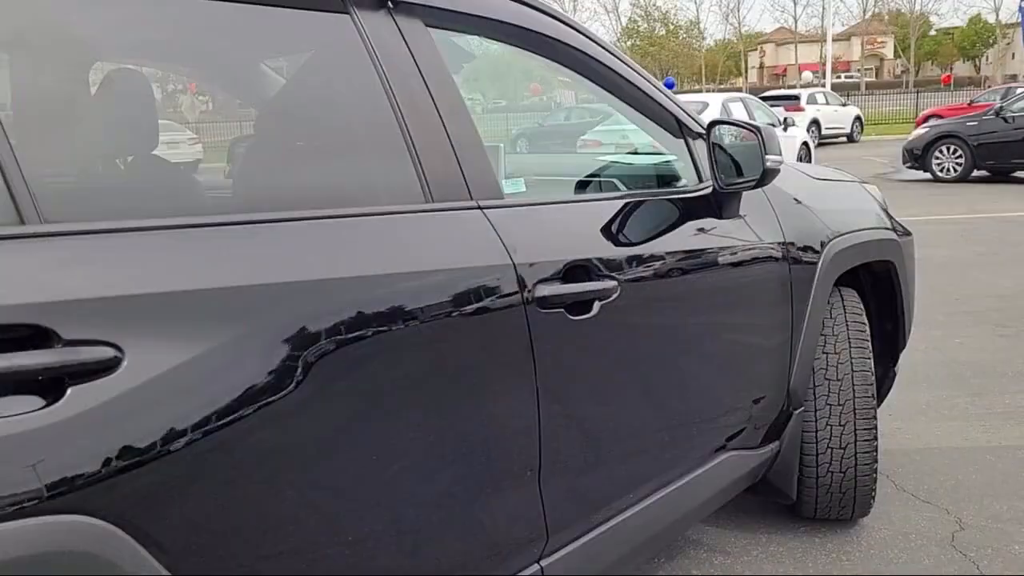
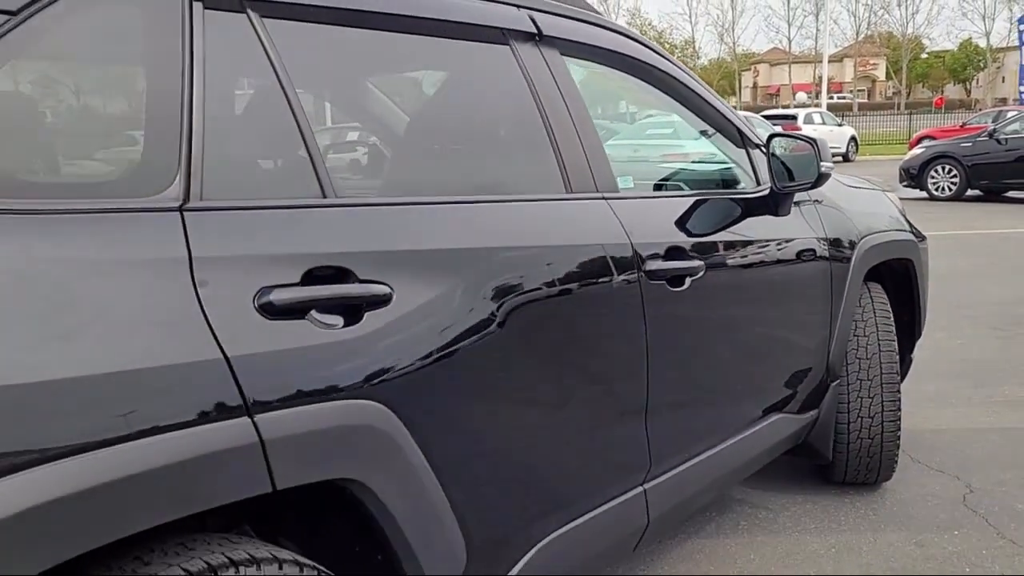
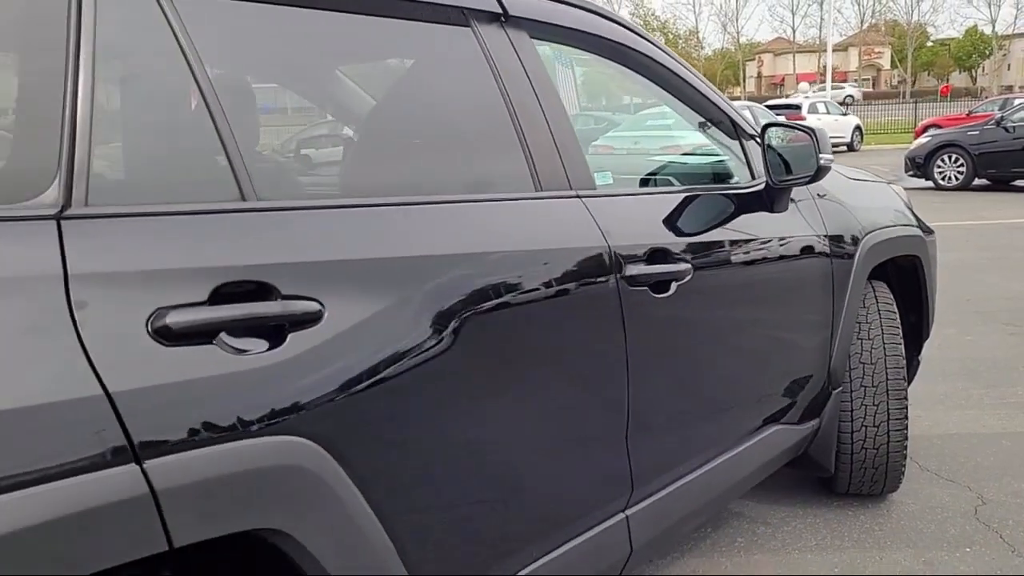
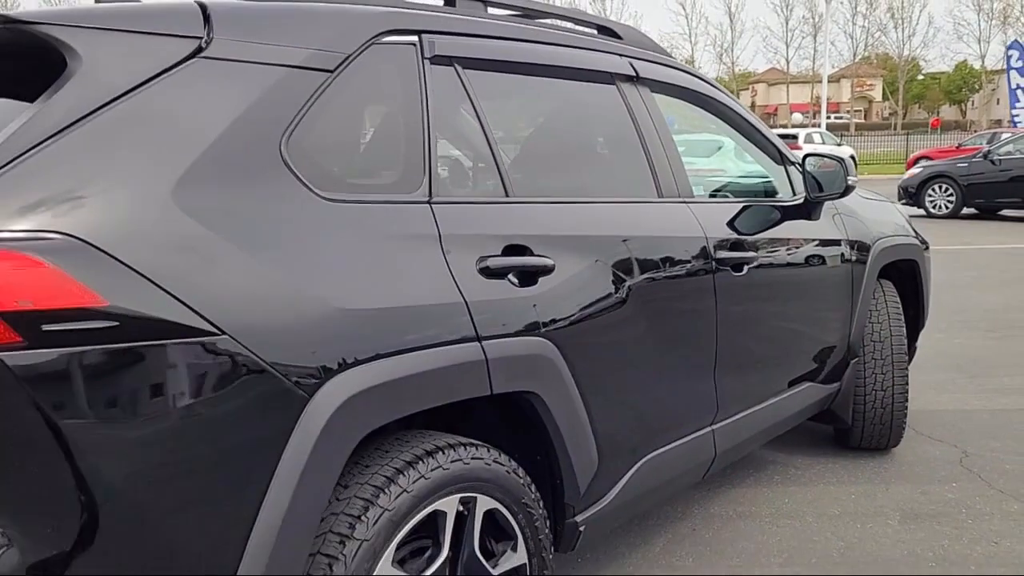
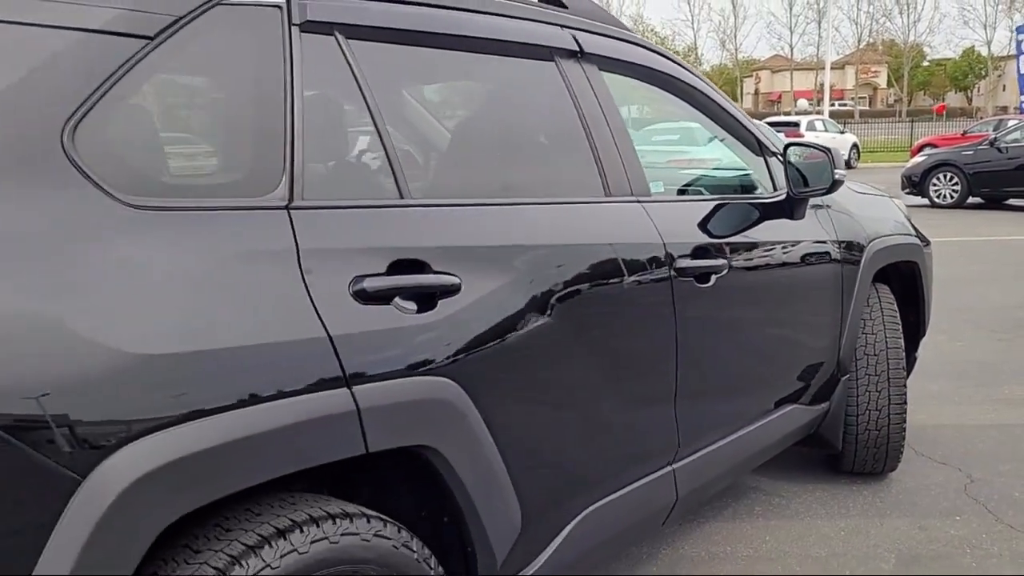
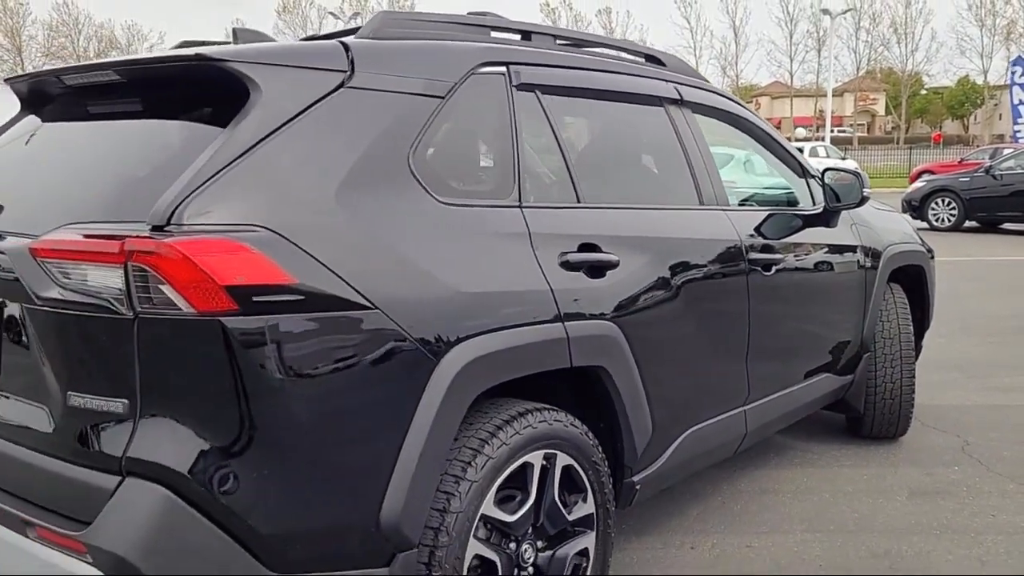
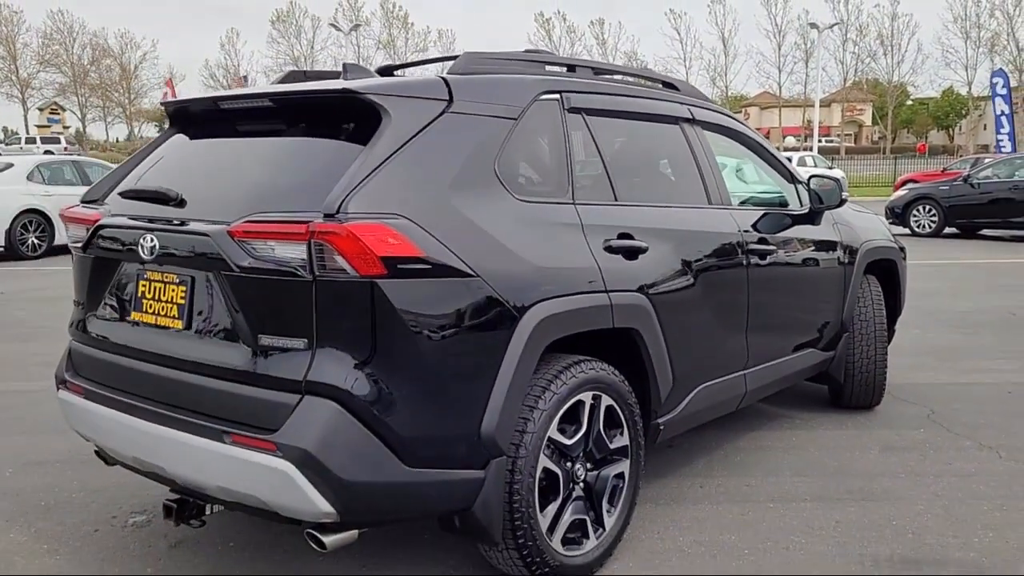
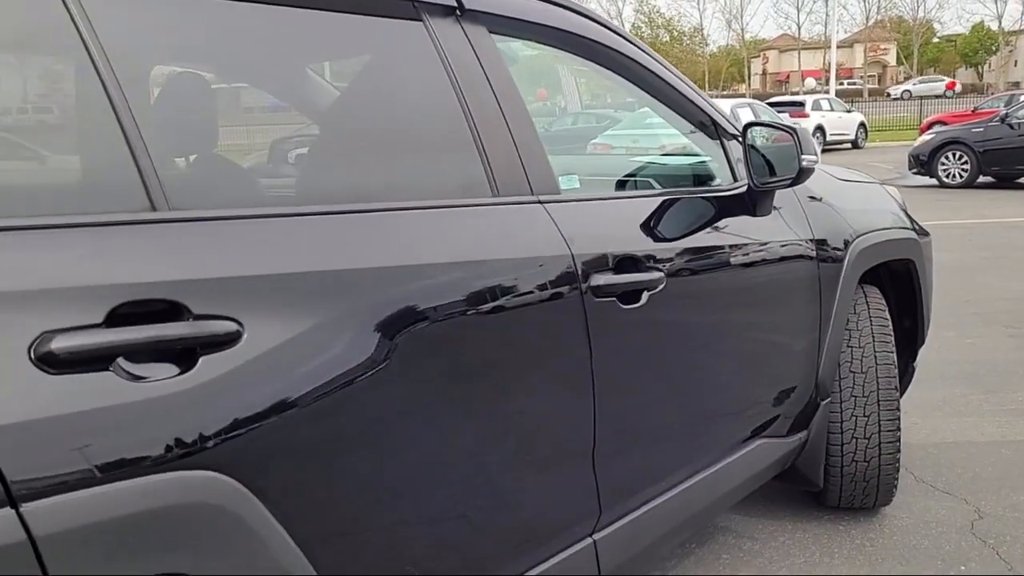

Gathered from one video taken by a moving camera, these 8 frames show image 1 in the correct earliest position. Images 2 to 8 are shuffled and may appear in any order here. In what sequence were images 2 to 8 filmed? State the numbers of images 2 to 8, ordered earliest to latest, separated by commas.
8, 3, 2, 5, 4, 6, 7
